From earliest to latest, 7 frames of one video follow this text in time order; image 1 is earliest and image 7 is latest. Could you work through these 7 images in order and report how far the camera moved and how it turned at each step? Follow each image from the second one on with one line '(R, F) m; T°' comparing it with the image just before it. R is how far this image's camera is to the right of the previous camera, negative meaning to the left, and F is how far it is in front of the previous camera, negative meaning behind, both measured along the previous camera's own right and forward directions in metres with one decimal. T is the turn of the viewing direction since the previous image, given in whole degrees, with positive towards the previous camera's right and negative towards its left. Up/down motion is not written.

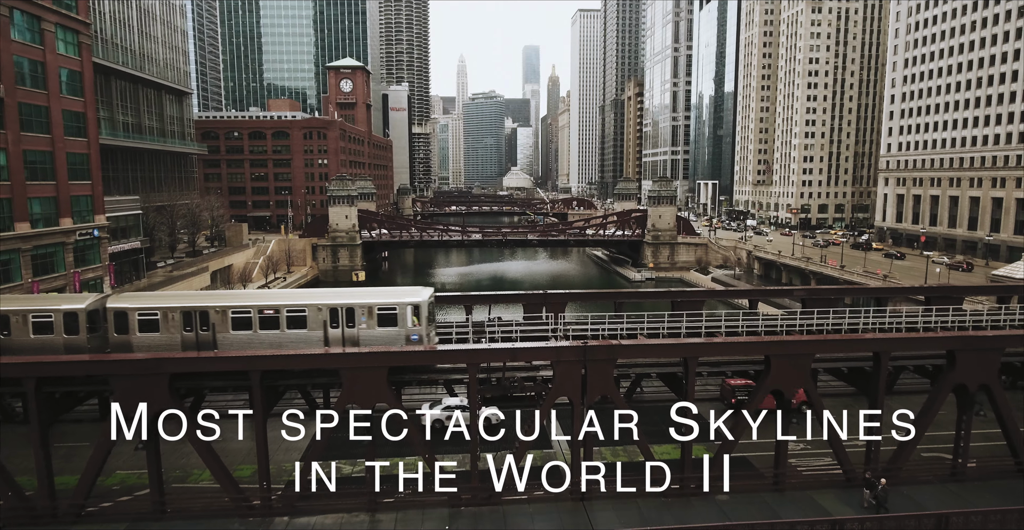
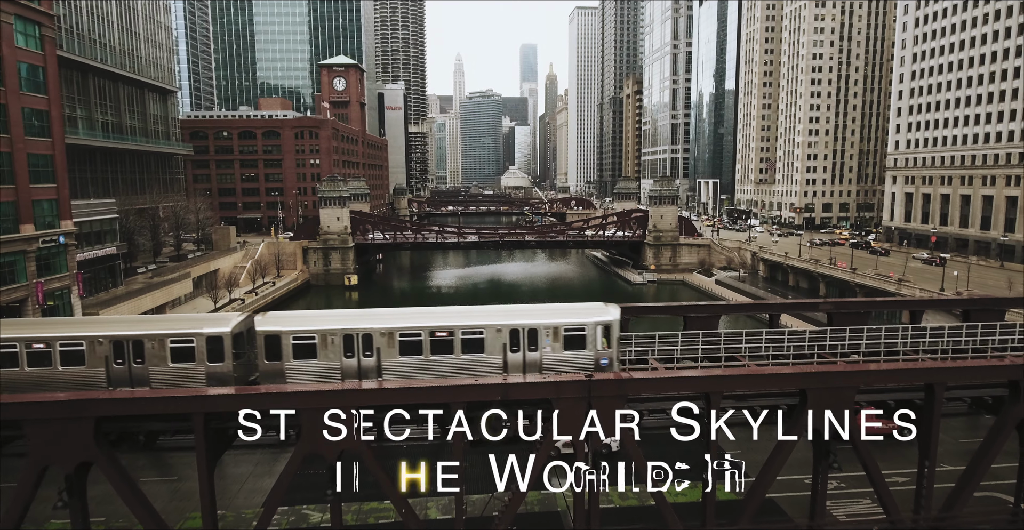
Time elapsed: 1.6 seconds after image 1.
(+0.2, +2.7) m; 0°
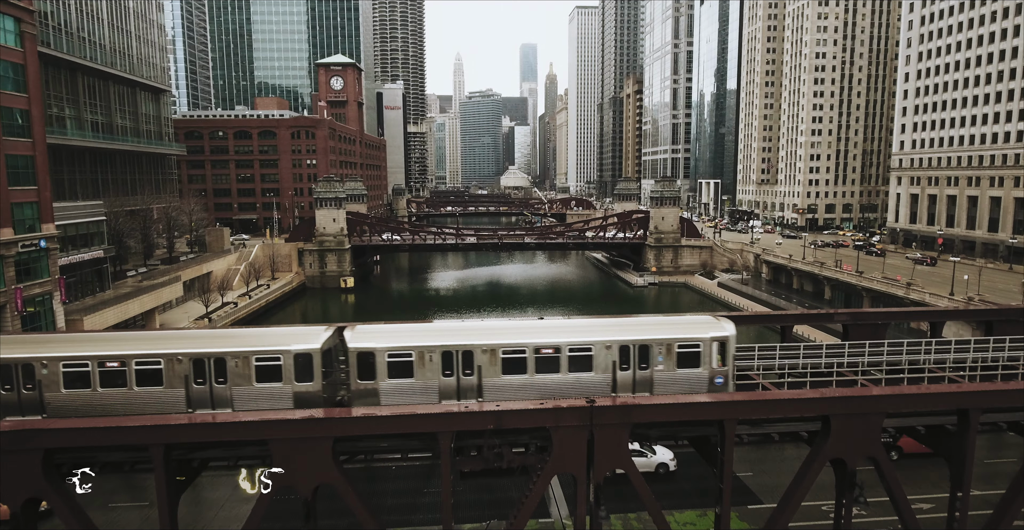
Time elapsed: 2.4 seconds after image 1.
(+0.1, +1.4) m; 0°
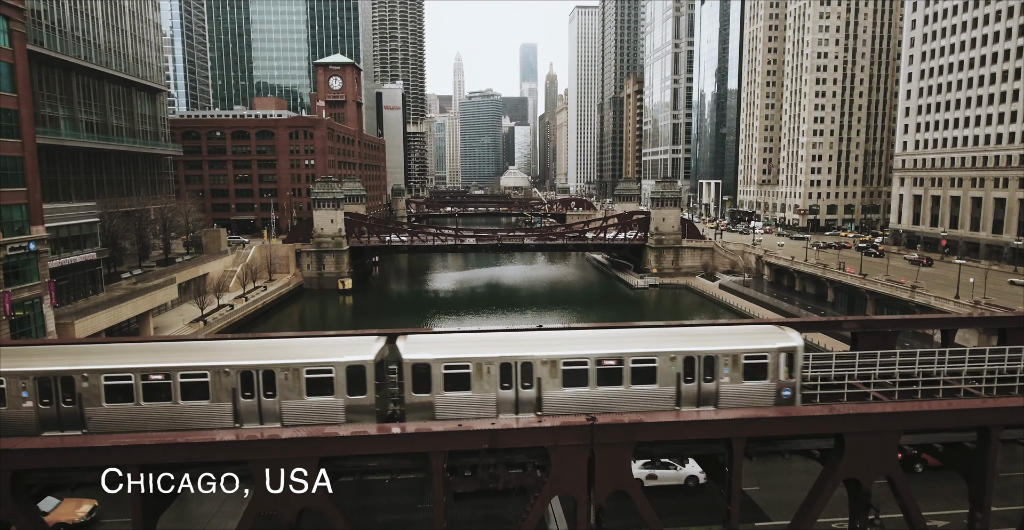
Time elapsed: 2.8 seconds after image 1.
(+0.1, +0.7) m; 0°
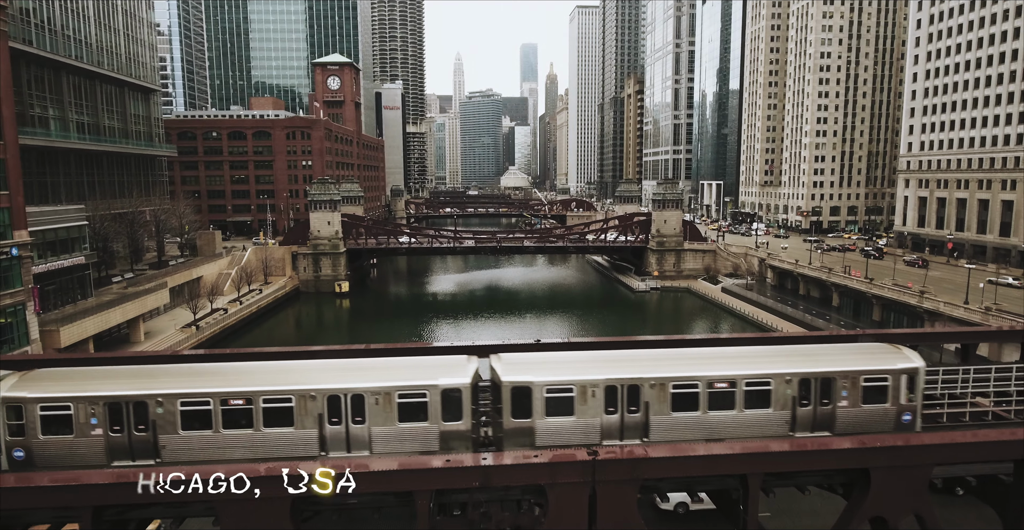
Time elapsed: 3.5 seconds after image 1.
(+0.1, +1.2) m; 0°
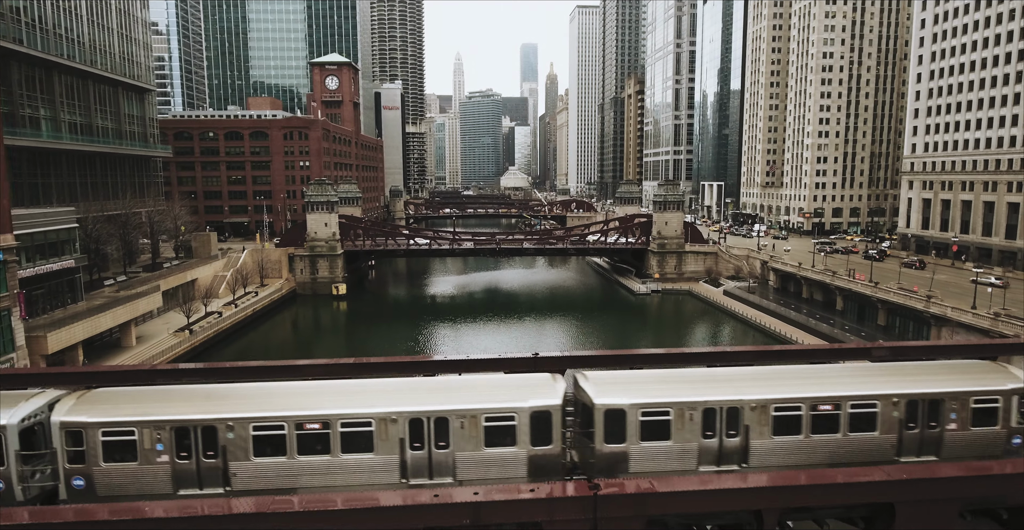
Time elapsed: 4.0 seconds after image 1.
(+0.1, +0.9) m; 0°
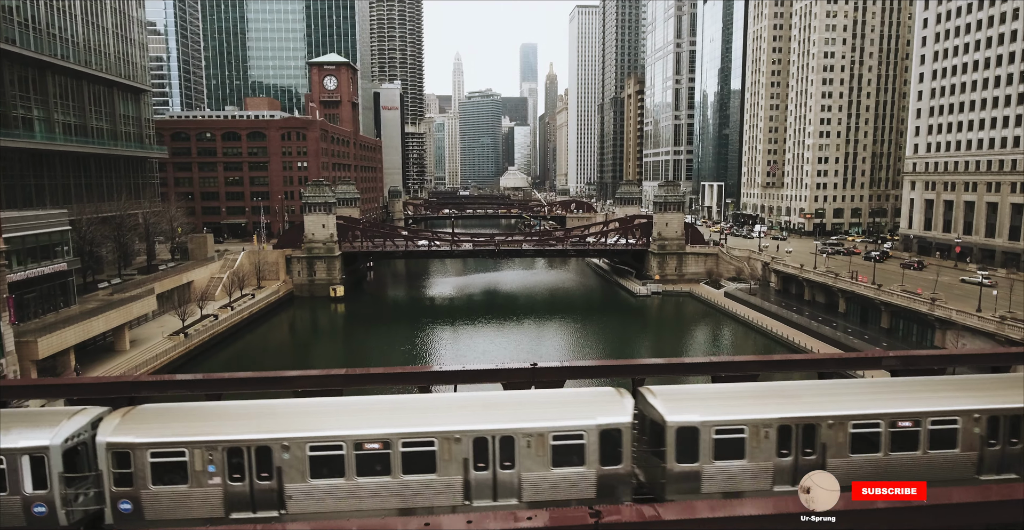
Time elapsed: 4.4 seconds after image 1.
(-0.1, +0.7) m; 0°
